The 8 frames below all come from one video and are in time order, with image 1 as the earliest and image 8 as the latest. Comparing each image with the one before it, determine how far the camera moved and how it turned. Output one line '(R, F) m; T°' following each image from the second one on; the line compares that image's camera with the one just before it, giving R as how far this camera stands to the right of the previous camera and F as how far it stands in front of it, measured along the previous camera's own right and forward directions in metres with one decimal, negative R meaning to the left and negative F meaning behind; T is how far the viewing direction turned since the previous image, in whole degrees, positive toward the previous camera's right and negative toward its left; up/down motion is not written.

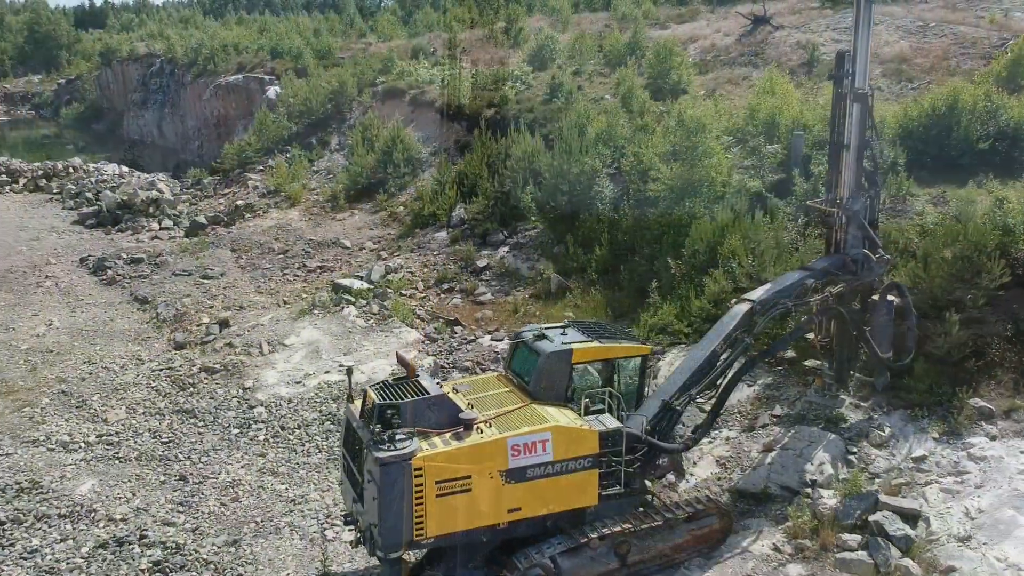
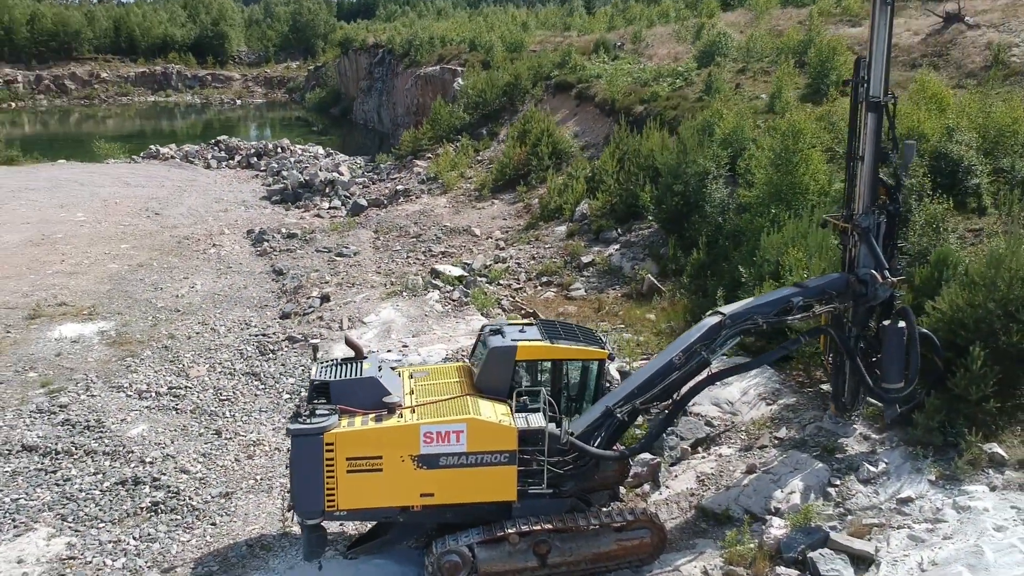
(+2.2, +0.1) m; -14°
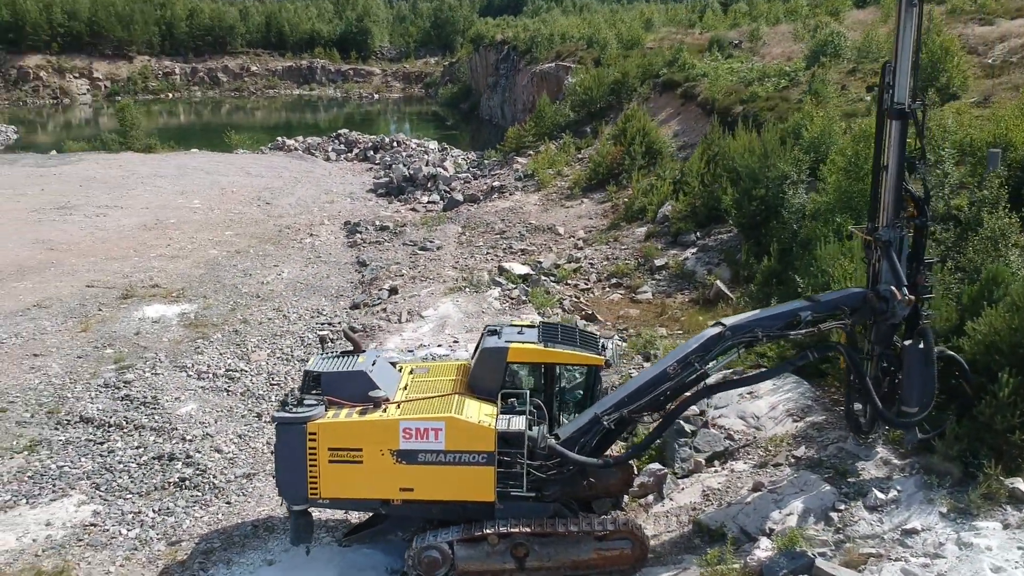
(+1.1, +0.1) m; -8°
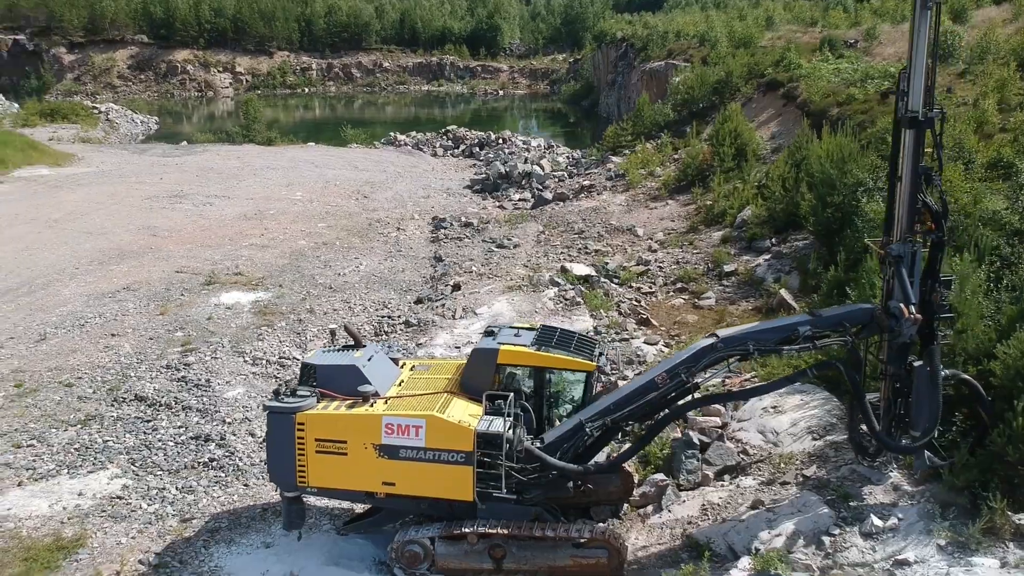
(+1.1, 0.0) m; -8°
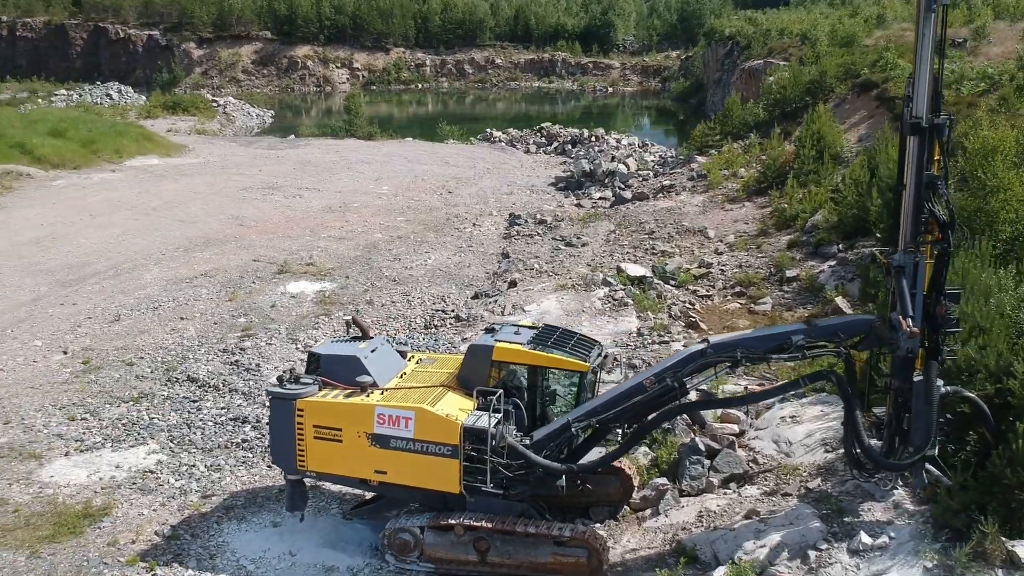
(+0.9, -0.1) m; -7°
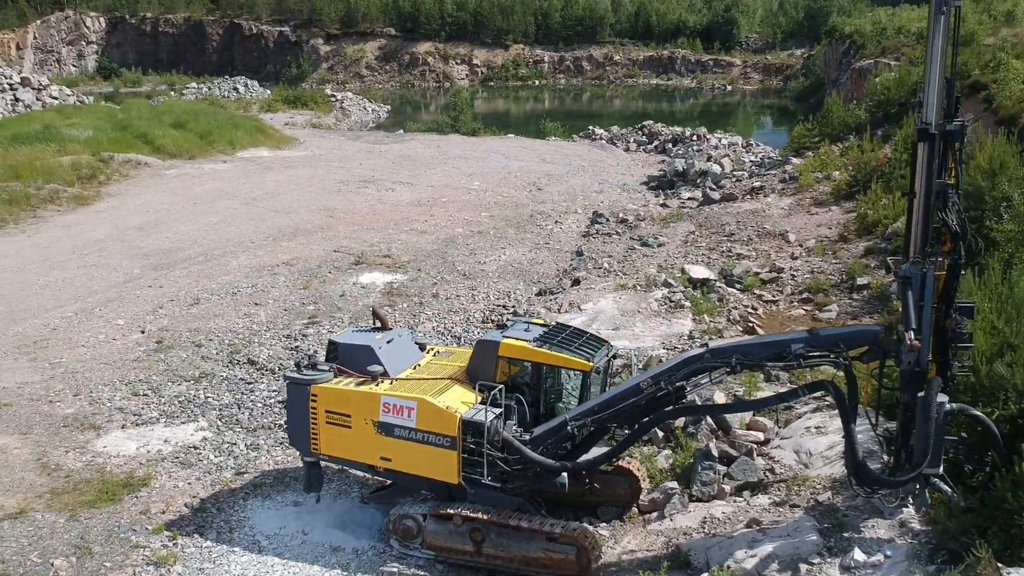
(+0.9, -0.1) m; -7°
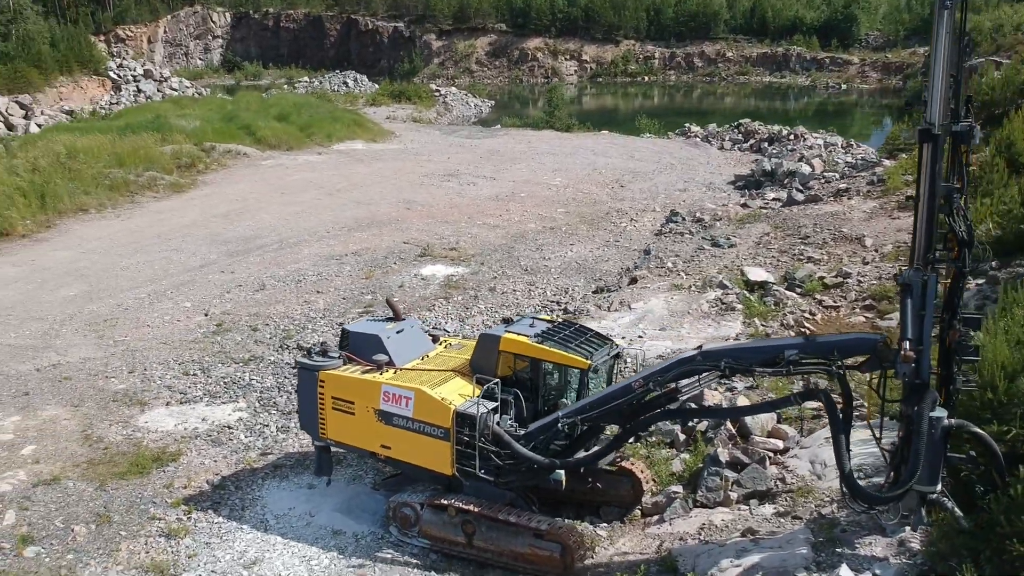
(+0.9, 0.0) m; -7°
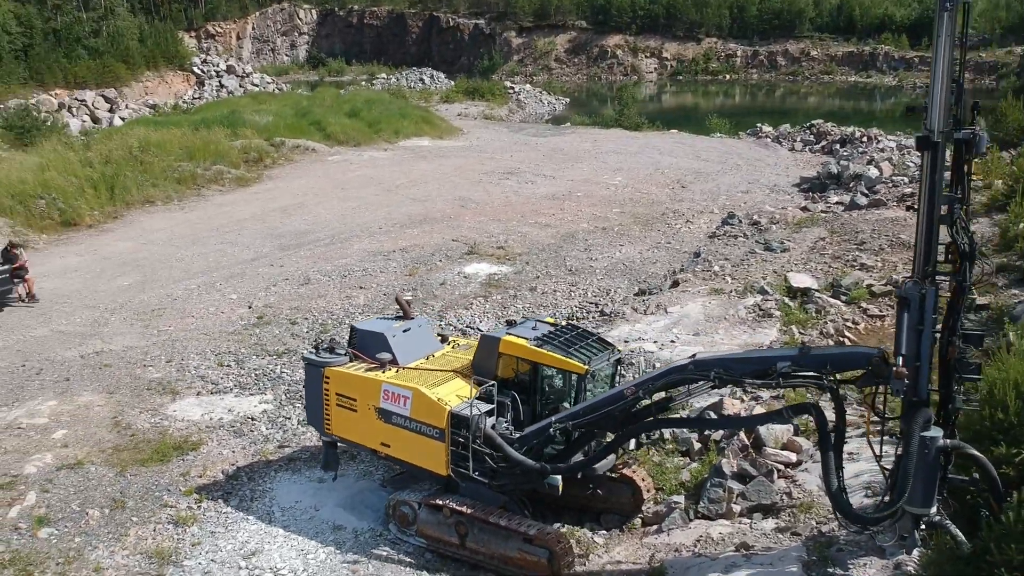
(+0.6, +0.1) m; -5°
